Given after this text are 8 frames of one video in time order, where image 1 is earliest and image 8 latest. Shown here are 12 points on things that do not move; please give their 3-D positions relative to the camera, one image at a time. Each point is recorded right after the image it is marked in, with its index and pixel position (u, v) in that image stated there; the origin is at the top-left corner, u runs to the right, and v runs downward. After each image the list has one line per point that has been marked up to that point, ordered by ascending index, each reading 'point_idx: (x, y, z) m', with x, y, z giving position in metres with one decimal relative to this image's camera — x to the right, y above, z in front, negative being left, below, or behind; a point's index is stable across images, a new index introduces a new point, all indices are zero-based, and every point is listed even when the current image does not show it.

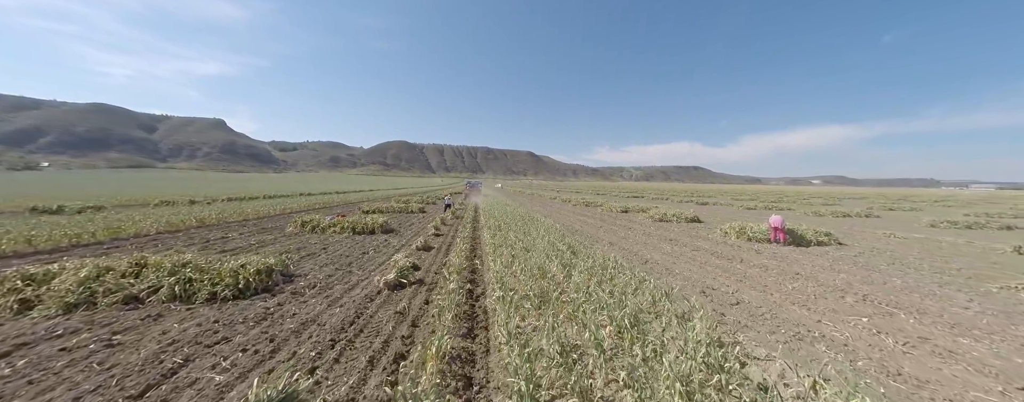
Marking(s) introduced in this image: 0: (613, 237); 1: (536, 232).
0: (+5.0, -1.8, +13.7) m
1: (+1.1, -1.4, +12.1) m
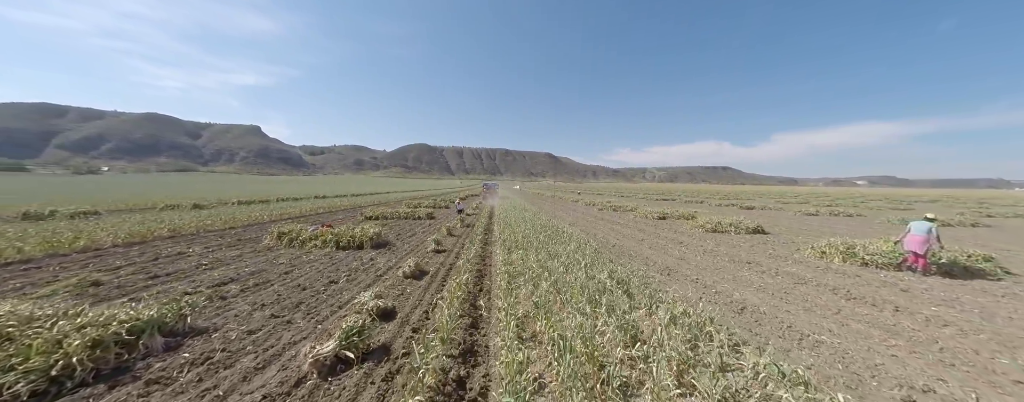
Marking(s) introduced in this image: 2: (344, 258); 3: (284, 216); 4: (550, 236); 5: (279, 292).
0: (+5.7, -2.1, +10.3) m
1: (+1.8, -1.6, +9.1) m
2: (-5.7, -2.0, +9.6) m
3: (-14.6, -1.1, +17.9) m
4: (+1.7, -1.5, +12.9) m
5: (-5.5, -2.1, +6.6) m
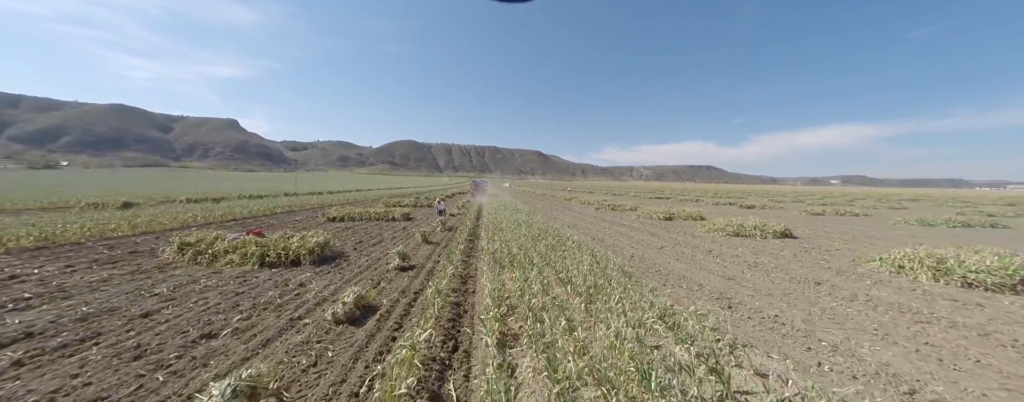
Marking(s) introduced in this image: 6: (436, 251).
0: (+5.5, -2.1, +7.8) m
1: (+1.6, -1.6, +6.4) m
2: (-5.9, -1.9, +6.7) m
3: (-15.1, -1.0, +14.6) m
4: (+1.4, -1.5, +10.2) m
5: (-5.5, -2.1, +3.7) m
6: (-2.7, -1.8, +10.0) m
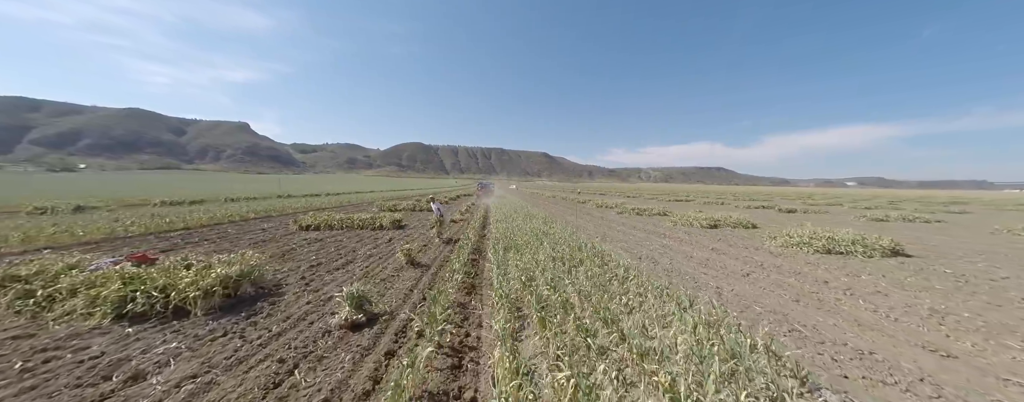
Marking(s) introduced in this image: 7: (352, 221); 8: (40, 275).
0: (+6.0, -2.2, +4.3) m
1: (+2.1, -1.8, +3.0) m
2: (-5.5, -2.1, +3.4) m
3: (-14.4, -1.2, +11.6) m
4: (+2.0, -1.7, +6.8) m
5: (-5.2, -2.3, +0.4) m
6: (-2.2, -2.0, +6.7) m
7: (-8.3, -1.0, +14.4) m
8: (-8.9, -1.4, +5.4) m
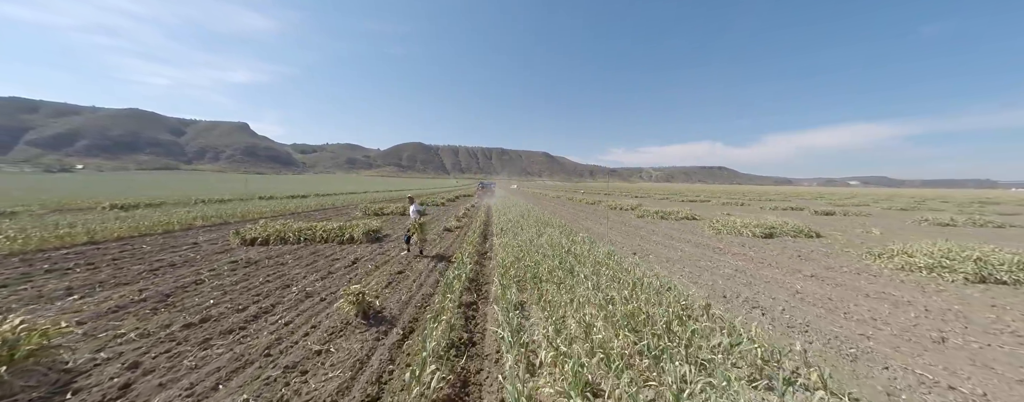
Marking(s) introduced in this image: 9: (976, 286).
0: (+6.3, -2.4, +1.0) m
1: (+2.4, -2.0, -0.3) m
2: (-5.1, -2.3, +0.2) m
3: (-14.1, -1.4, +8.4) m
4: (+2.3, -1.8, +3.5) m
5: (-4.8, -2.4, -2.8) m
6: (-1.8, -2.1, +3.4) m
7: (-7.9, -1.2, +11.1) m
8: (-8.5, -1.6, +2.1) m
9: (+11.8, -2.0, +7.2) m
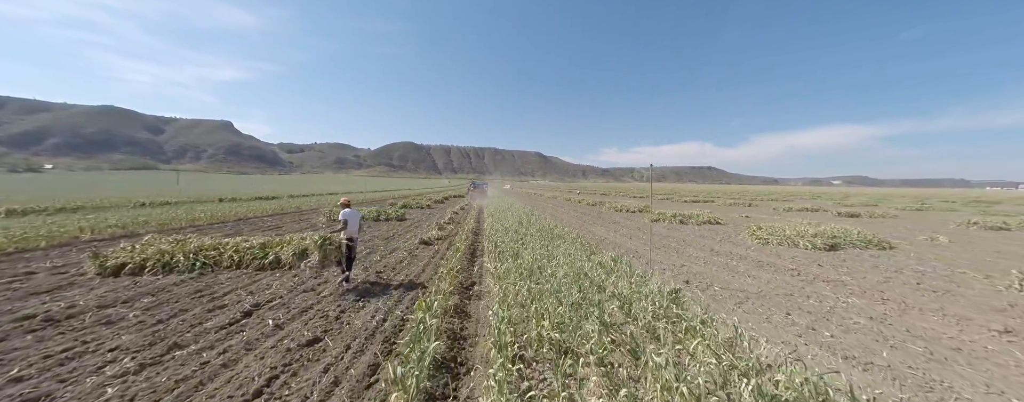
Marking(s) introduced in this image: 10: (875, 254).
0: (+6.6, -2.5, -2.0) m
1: (+2.6, -2.1, -3.5) m
2: (-4.9, -2.4, -3.2) m
3: (-14.0, -1.5, +4.8) m
4: (+2.5, -2.0, +0.4) m
5: (-4.5, -2.6, -6.2) m
6: (-1.7, -2.3, +0.2) m
7: (-8.0, -1.4, +7.7) m
8: (-8.3, -1.8, -1.4) m
9: (+11.8, -2.2, +4.3) m
10: (+13.4, -1.8, +10.6) m
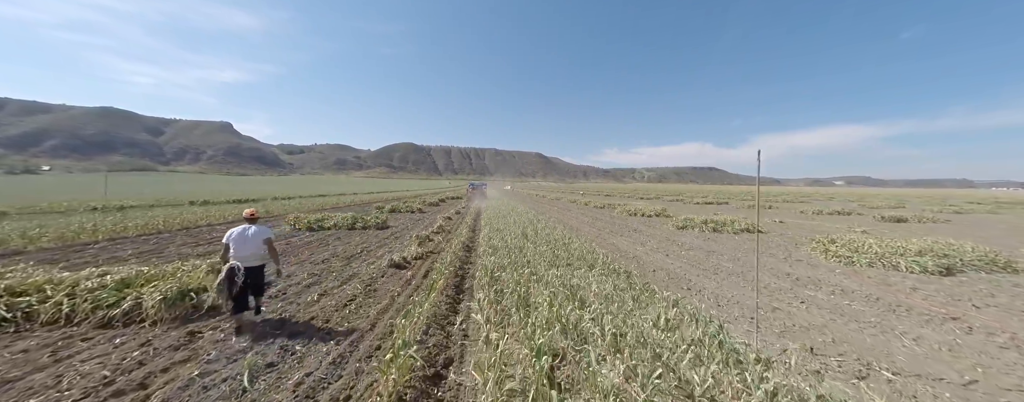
0: (+6.6, -2.7, -5.0) m
1: (+2.7, -2.3, -6.4) m
2: (-4.8, -2.6, -6.1) m
3: (-14.0, -1.8, +1.9) m
4: (+2.5, -2.2, -2.5) m
5: (-4.5, -2.8, -9.1) m
6: (-1.6, -2.5, -2.7) m
7: (-7.9, -1.6, +4.8) m
8: (-8.3, -1.9, -4.2) m
9: (+11.9, -2.3, +1.4) m
10: (+13.5, -2.0, +7.6) m
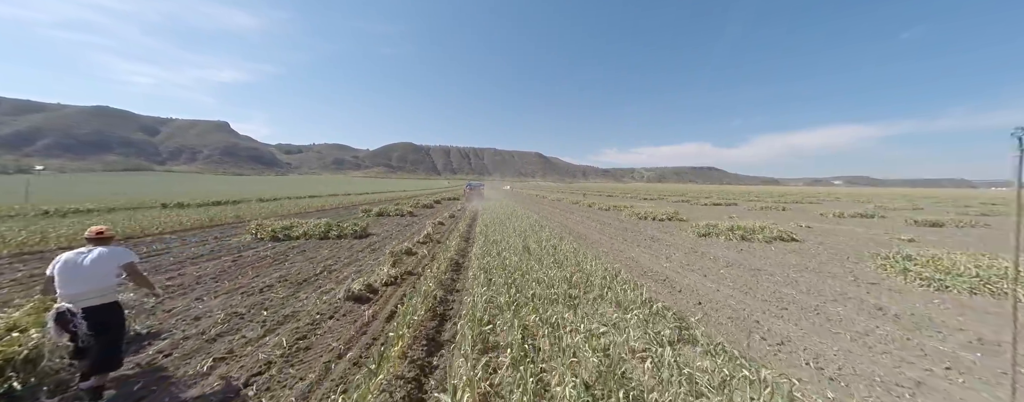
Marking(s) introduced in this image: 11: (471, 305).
0: (+6.6, -2.9, -7.0) m
1: (+2.7, -2.5, -8.4) m
2: (-4.8, -2.8, -8.1) m
3: (-14.0, -2.0, -0.1) m
4: (+2.5, -2.4, -4.6) m
5: (-4.4, -3.0, -11.1) m
6: (-1.6, -2.7, -4.7) m
7: (-7.9, -1.8, +2.8) m
8: (-8.3, -2.2, -6.3) m
9: (+11.9, -2.5, -0.6) m
10: (+13.5, -2.2, +5.7) m
11: (-0.8, -2.1, +5.6) m
